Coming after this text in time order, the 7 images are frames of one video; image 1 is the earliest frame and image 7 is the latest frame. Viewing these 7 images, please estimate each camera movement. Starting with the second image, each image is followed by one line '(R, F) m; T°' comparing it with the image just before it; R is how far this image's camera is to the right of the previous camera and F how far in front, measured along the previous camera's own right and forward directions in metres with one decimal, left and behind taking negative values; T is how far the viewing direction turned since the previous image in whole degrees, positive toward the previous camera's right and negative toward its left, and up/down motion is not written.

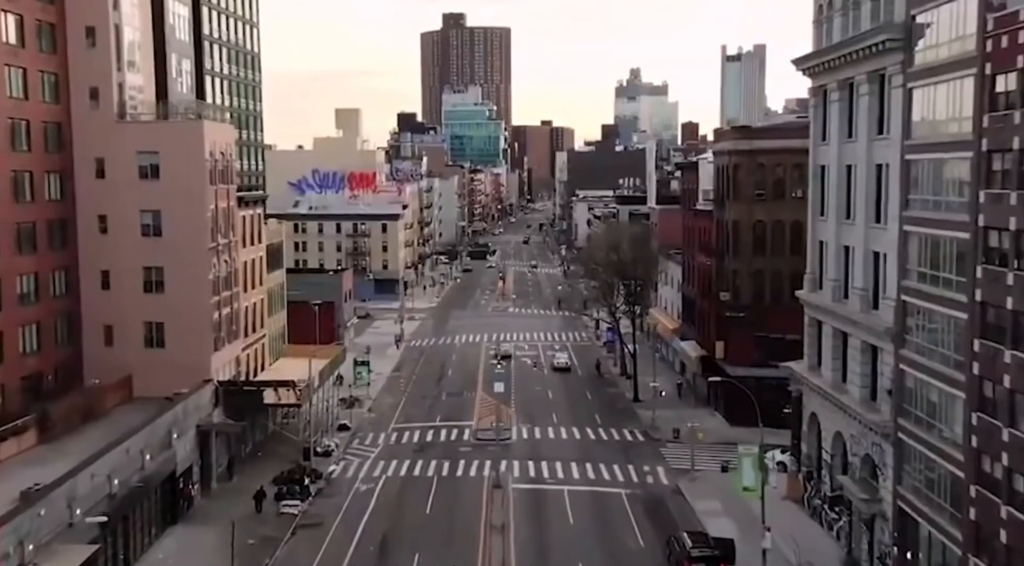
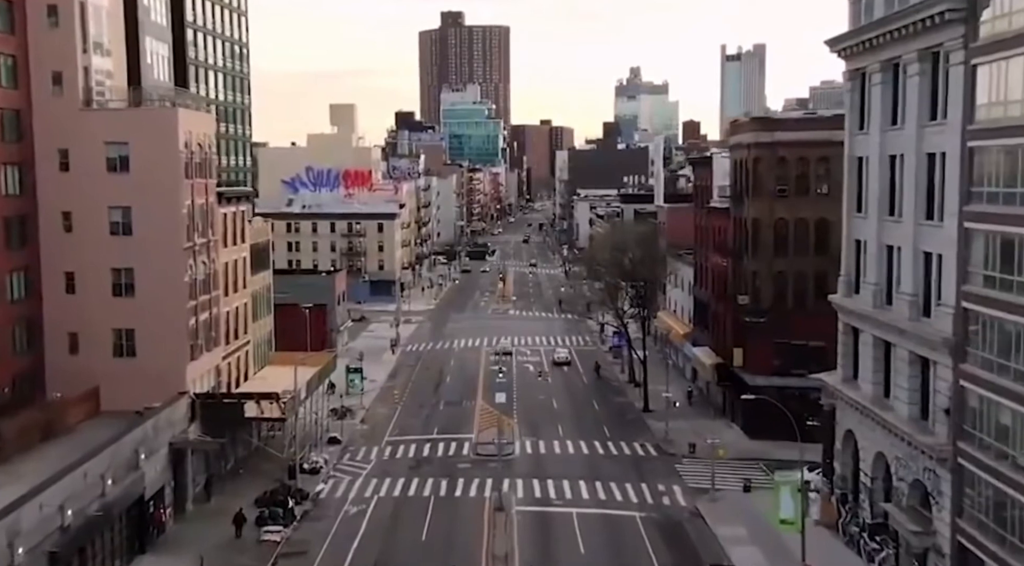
(-0.3, +4.9) m; 0°
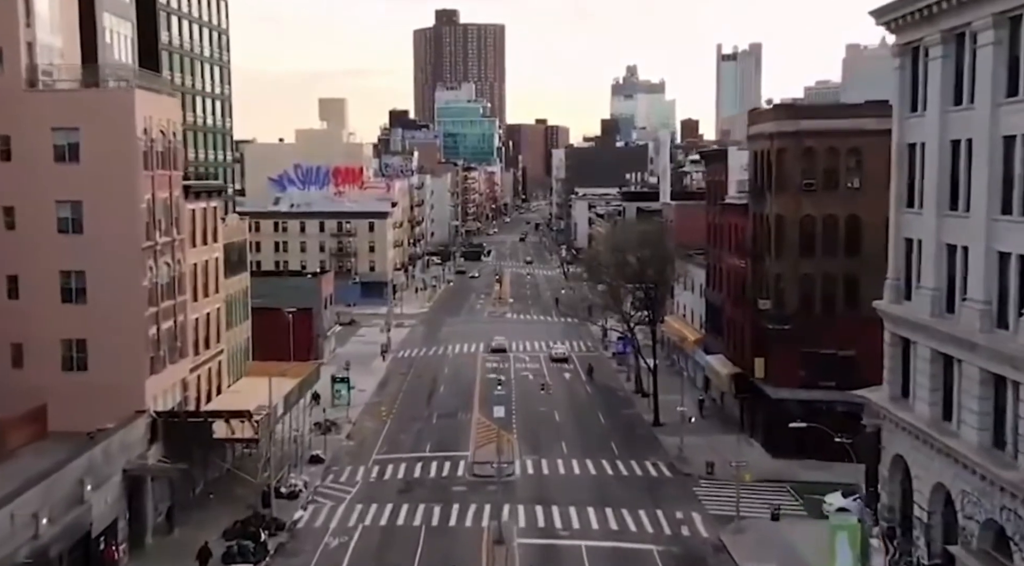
(-0.3, +5.8) m; 0°
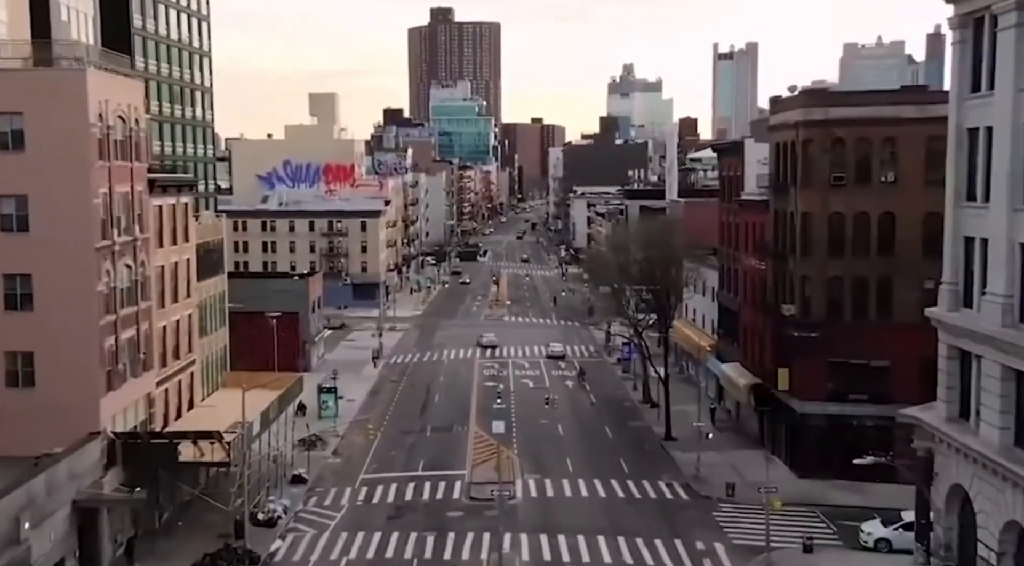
(-0.3, +5.2) m; 0°
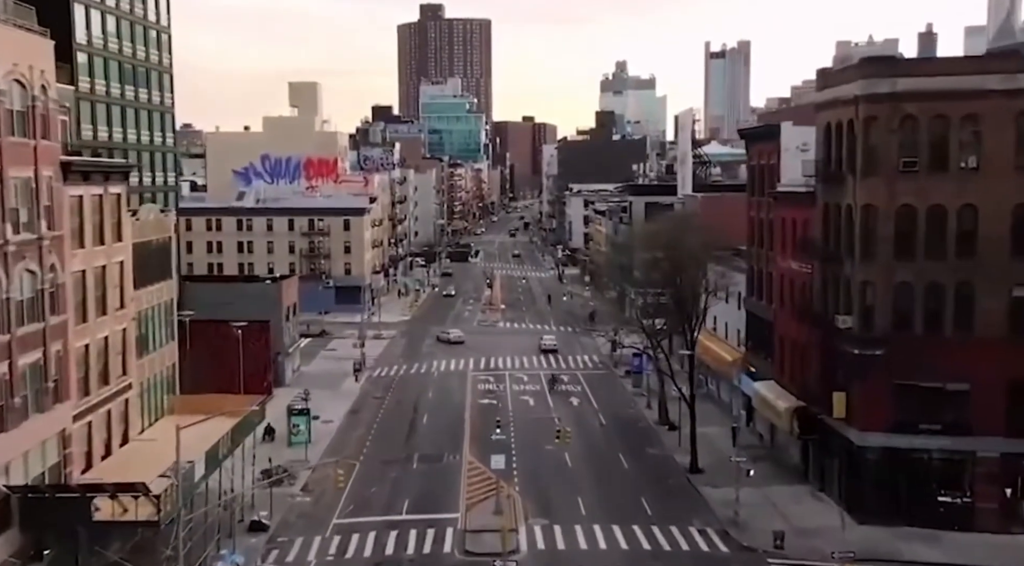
(-0.5, +9.1) m; +1°
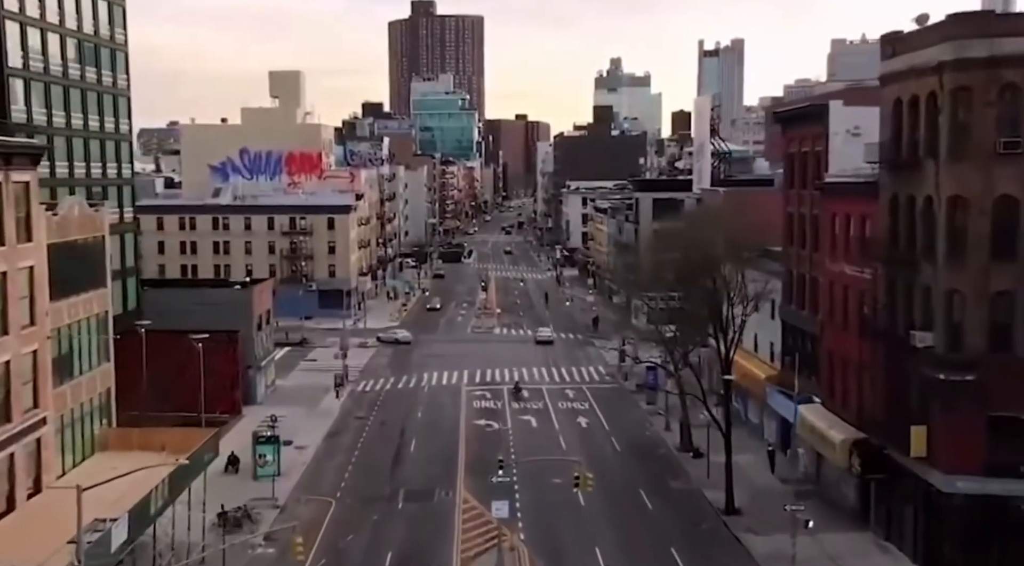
(-0.4, +8.4) m; 0°
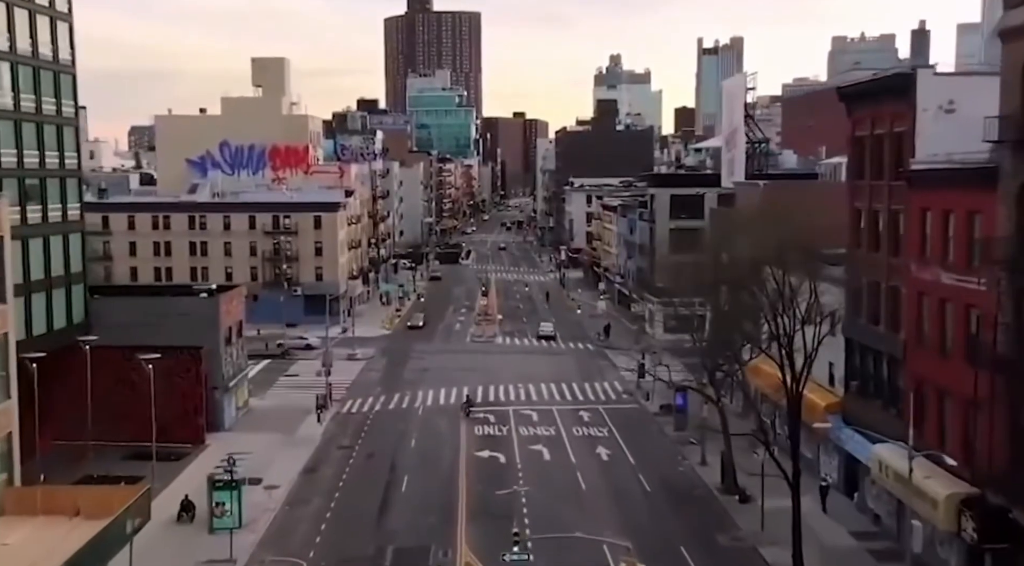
(-0.6, +9.3) m; 0°
